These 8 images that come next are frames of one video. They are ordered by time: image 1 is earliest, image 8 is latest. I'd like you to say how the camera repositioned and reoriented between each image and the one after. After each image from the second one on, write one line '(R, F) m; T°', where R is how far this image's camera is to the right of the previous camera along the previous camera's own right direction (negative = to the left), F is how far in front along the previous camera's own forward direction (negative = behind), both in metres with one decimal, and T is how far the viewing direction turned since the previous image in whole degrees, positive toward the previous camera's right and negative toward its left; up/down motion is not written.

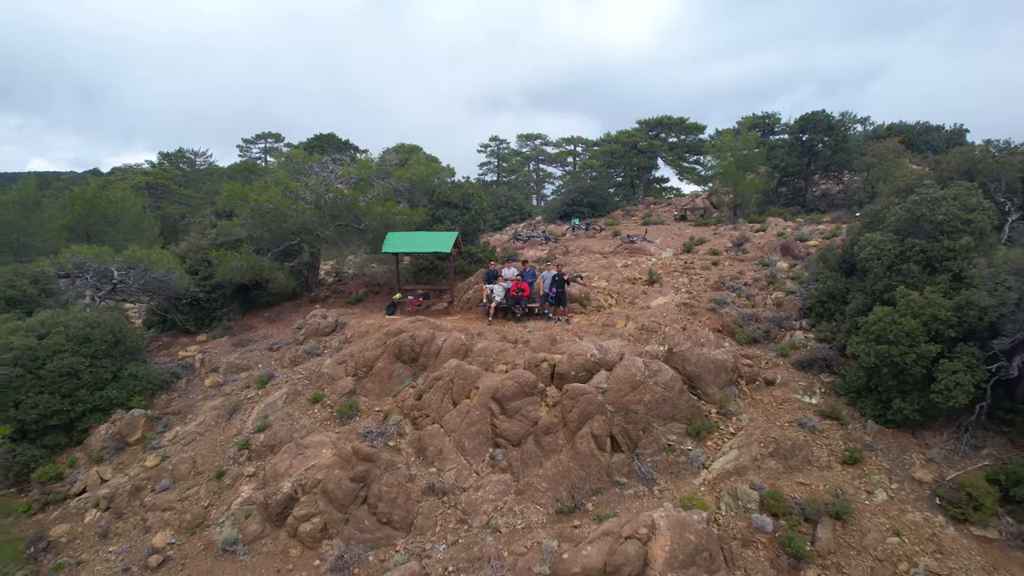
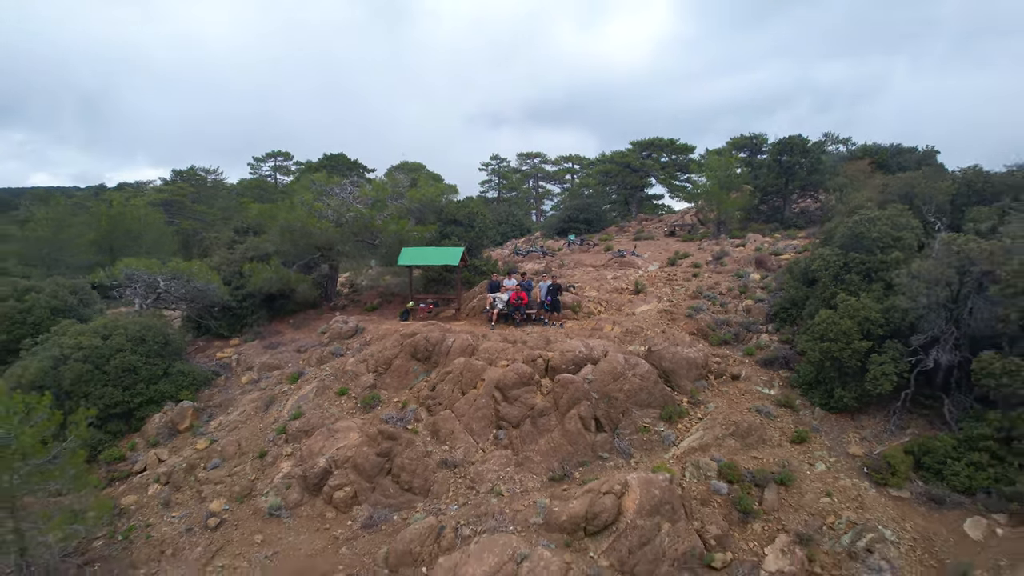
(0.0, -1.0) m; 0°
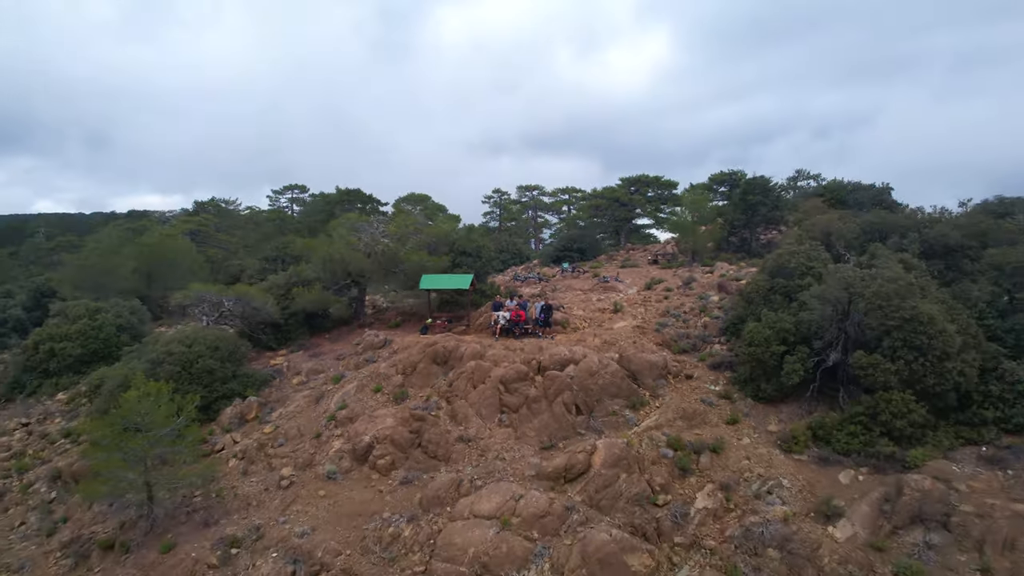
(0.0, -2.0) m; 0°
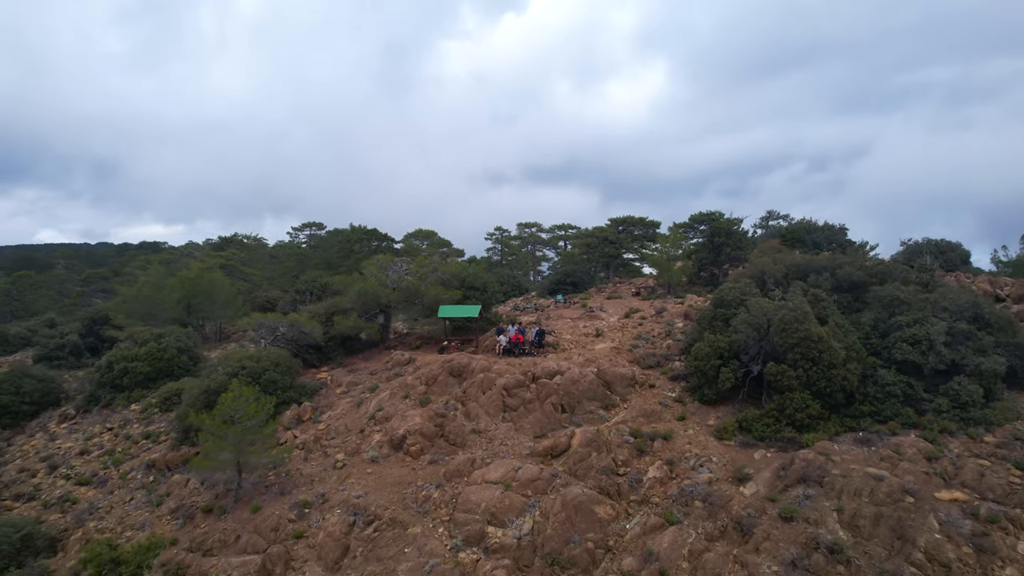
(0.0, -2.6) m; 0°
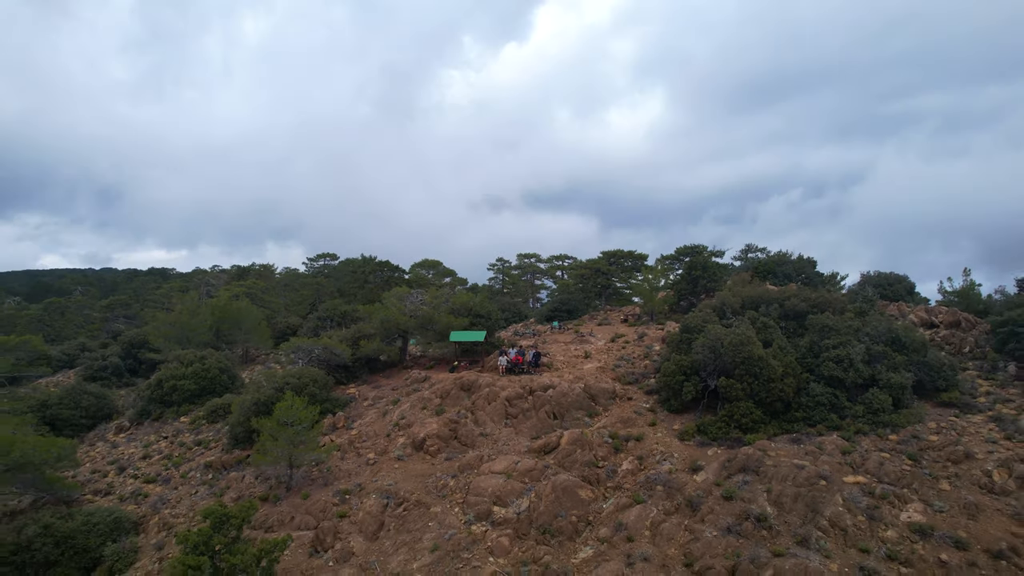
(0.0, -2.4) m; 0°
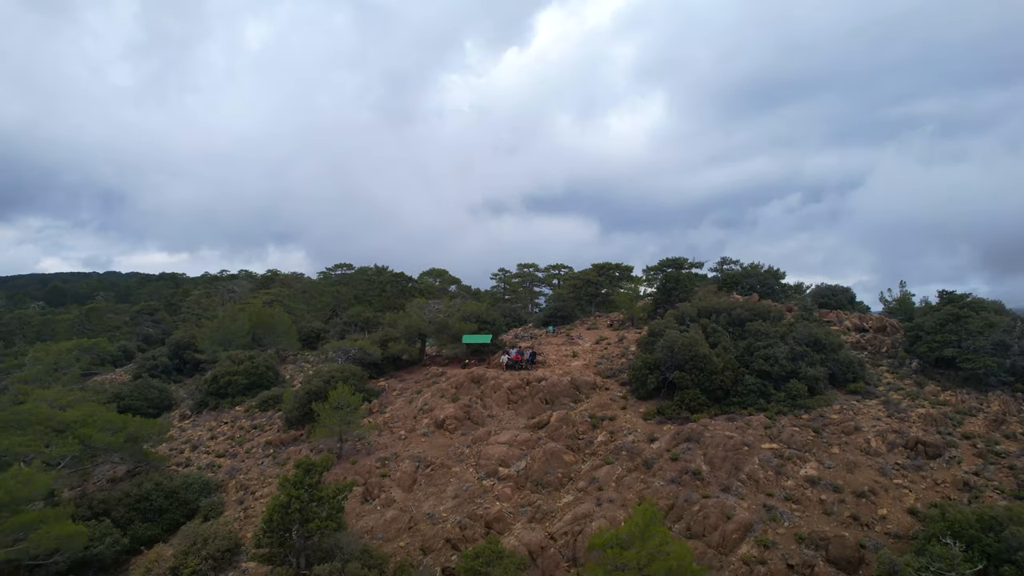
(0.0, -3.5) m; 0°
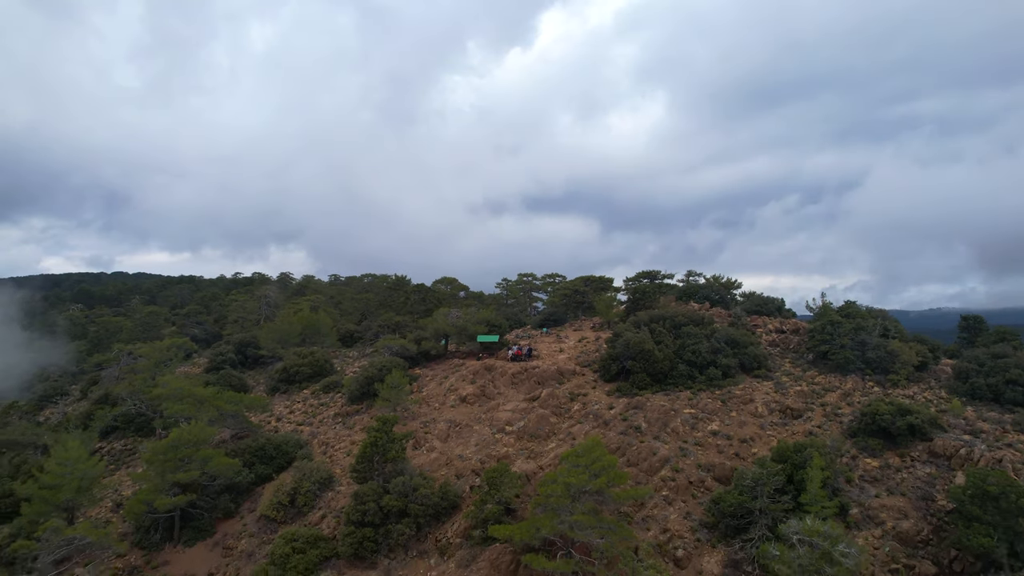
(-0.1, -6.6) m; 0°
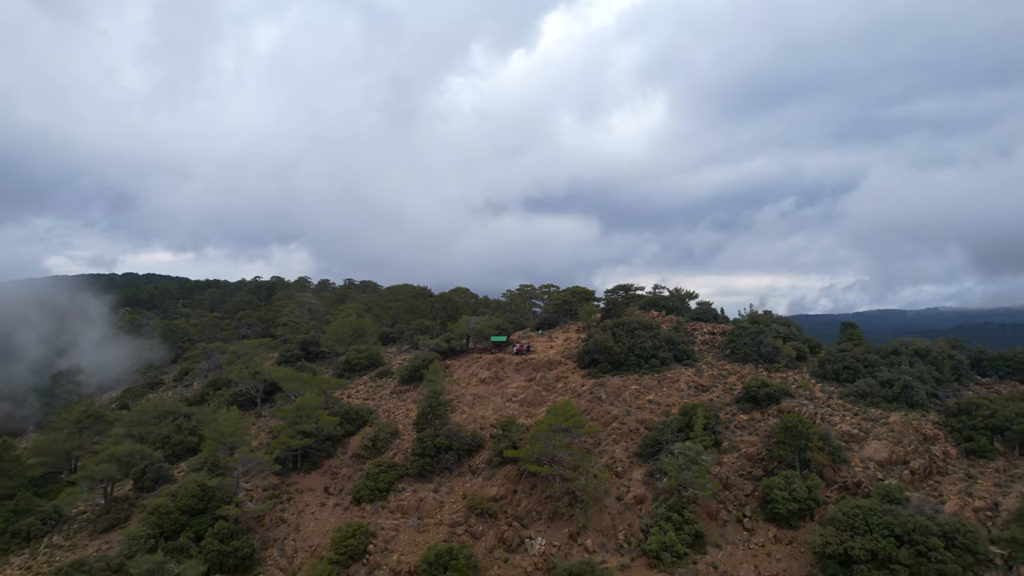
(-0.2, -10.0) m; 0°
